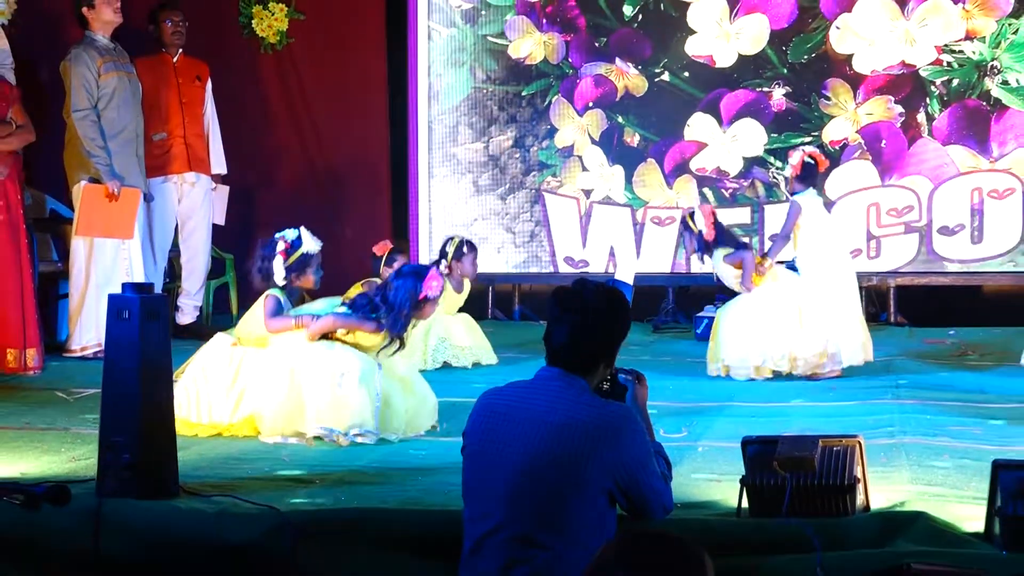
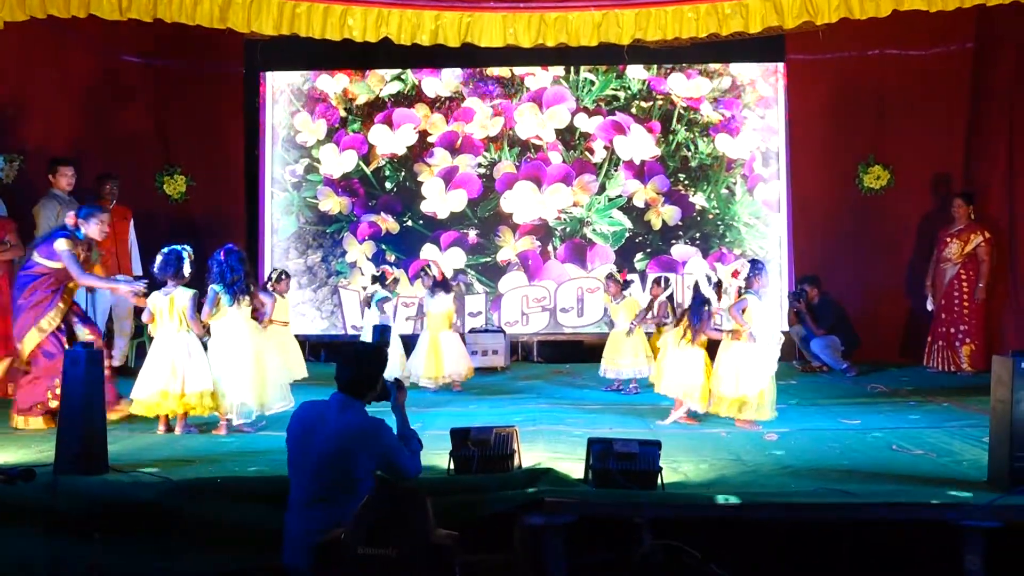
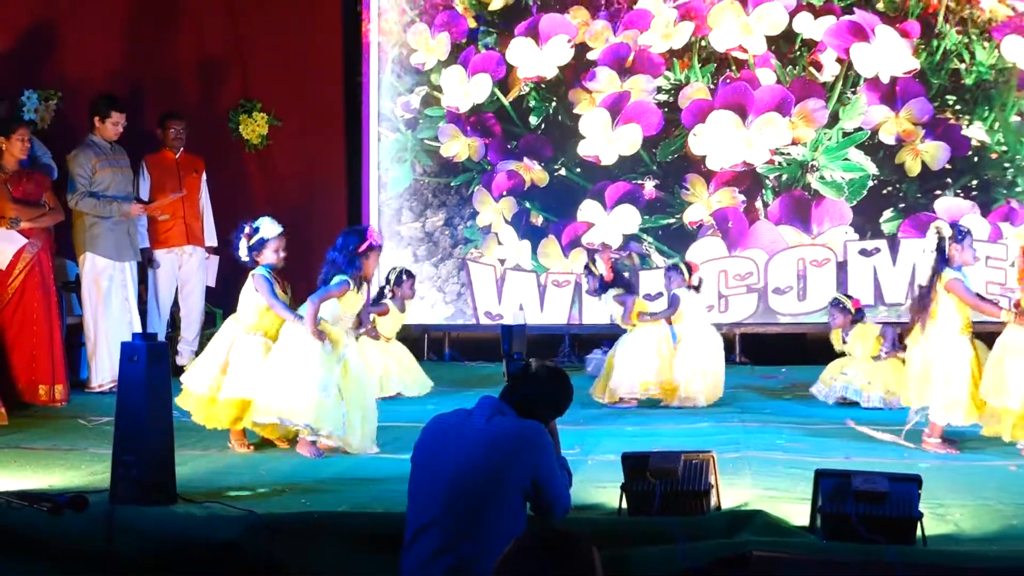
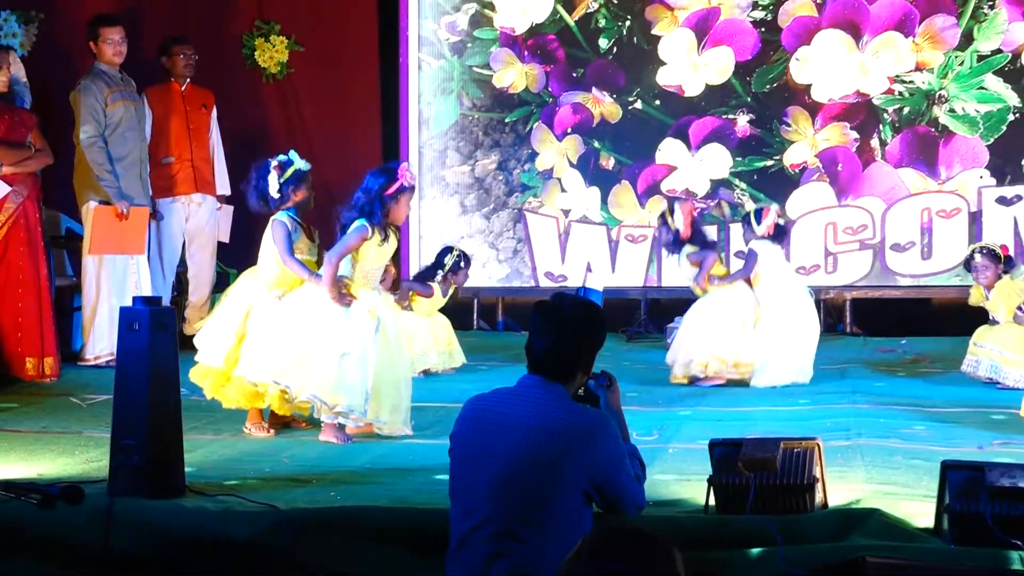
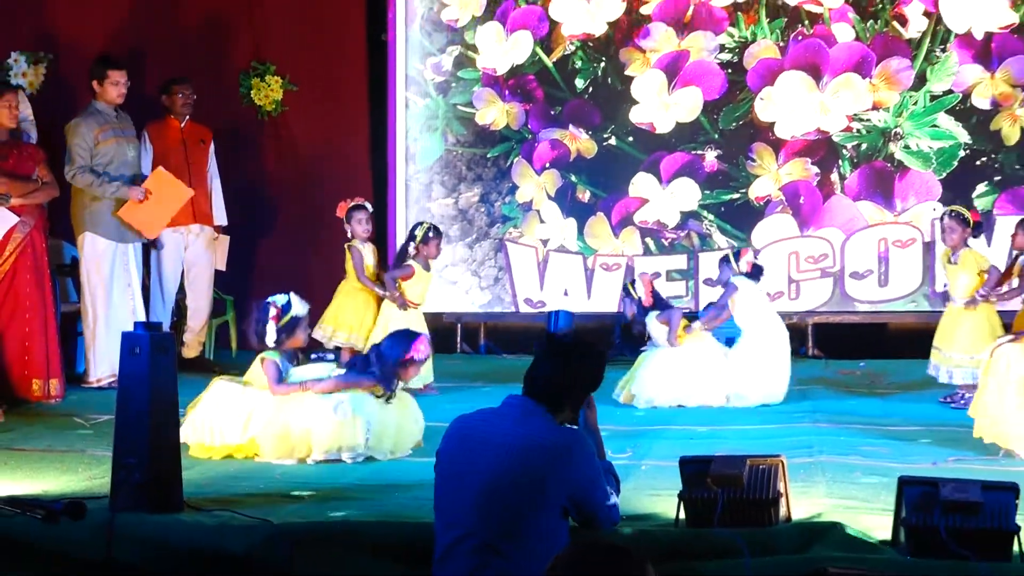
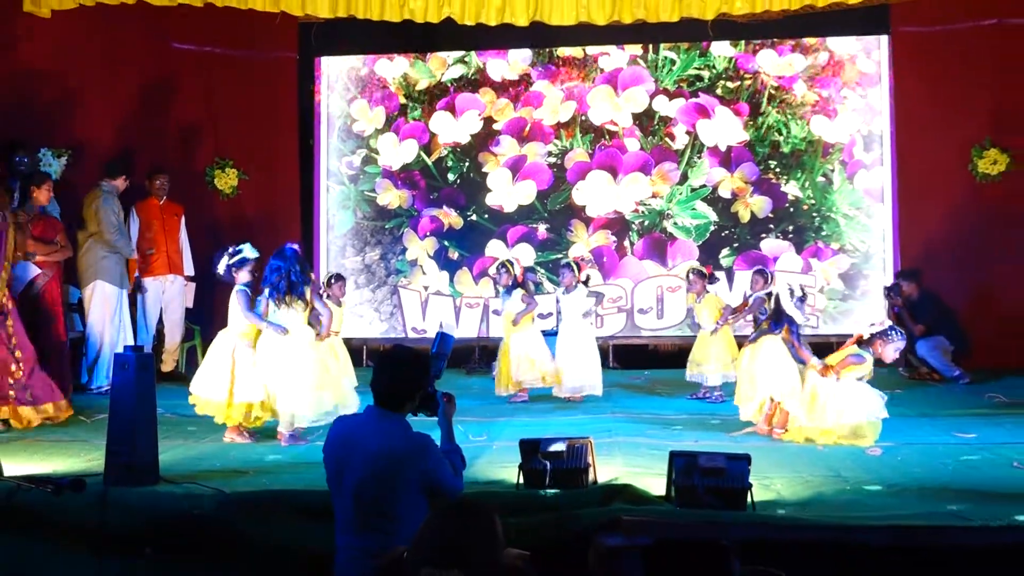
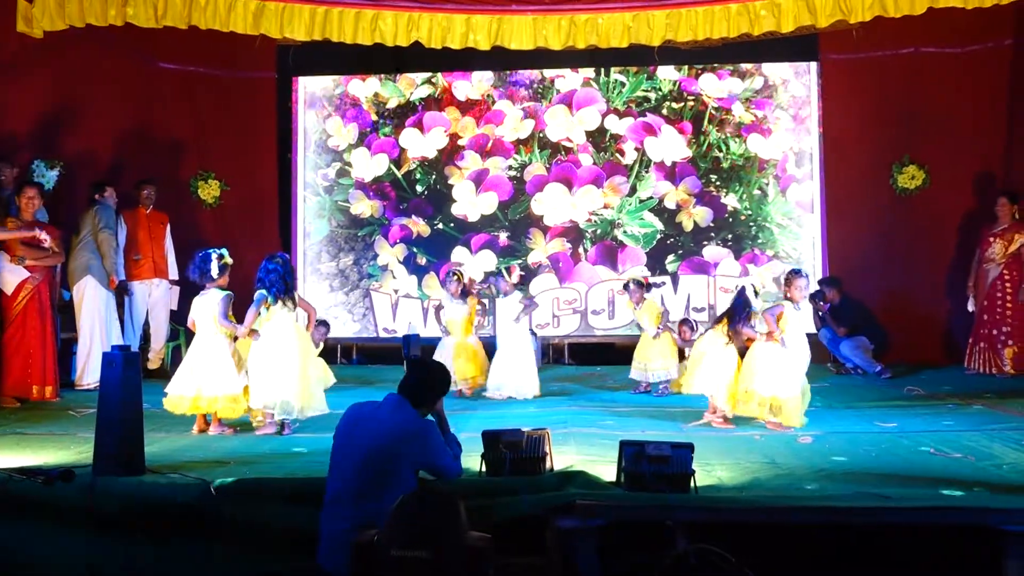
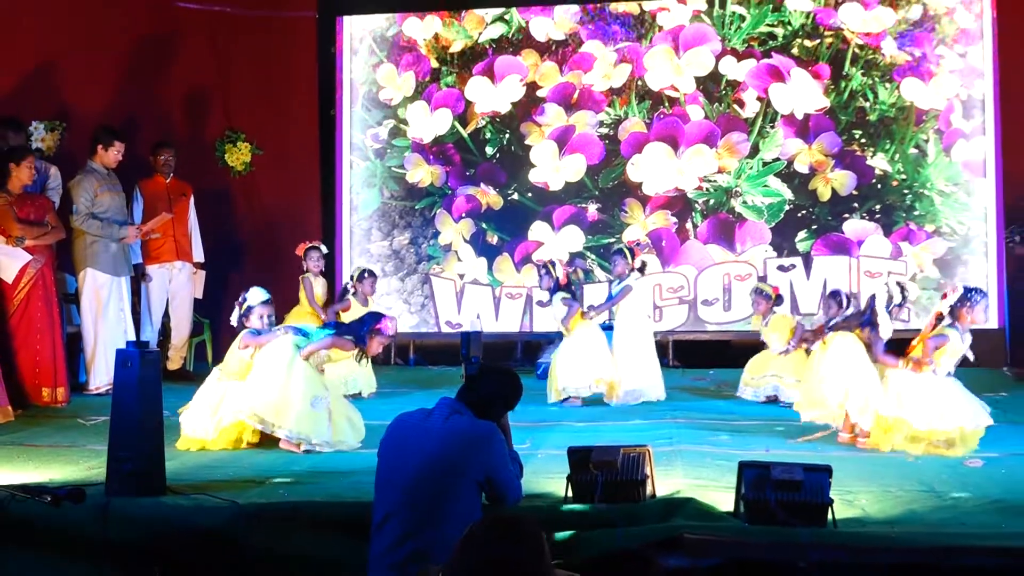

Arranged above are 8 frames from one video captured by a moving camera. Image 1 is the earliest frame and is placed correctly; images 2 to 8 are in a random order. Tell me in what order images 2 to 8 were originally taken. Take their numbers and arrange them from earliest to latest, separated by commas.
4, 5, 3, 8, 6, 7, 2
